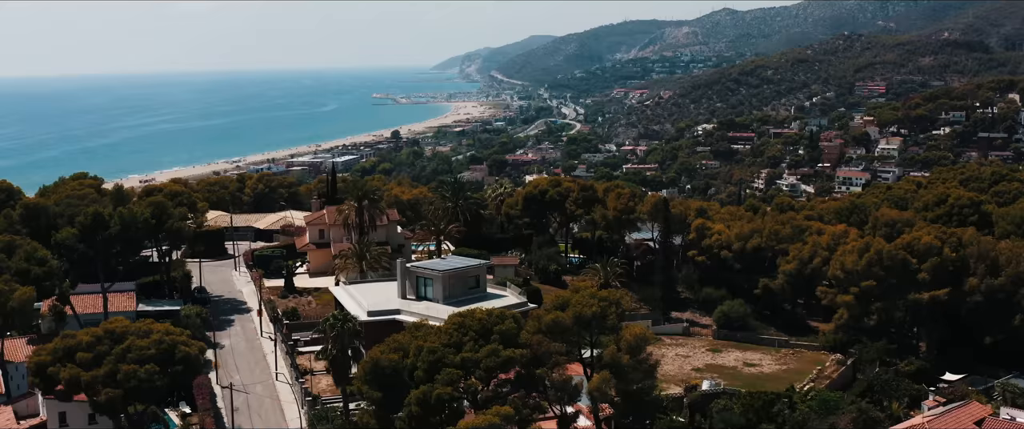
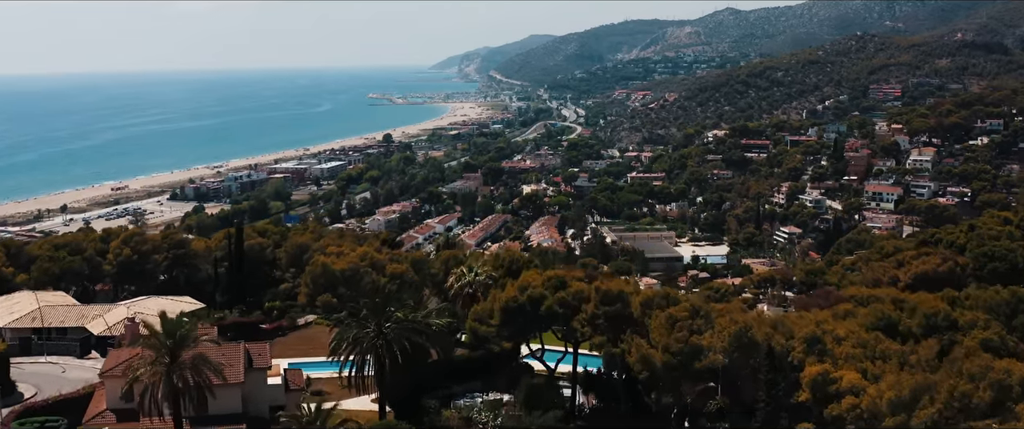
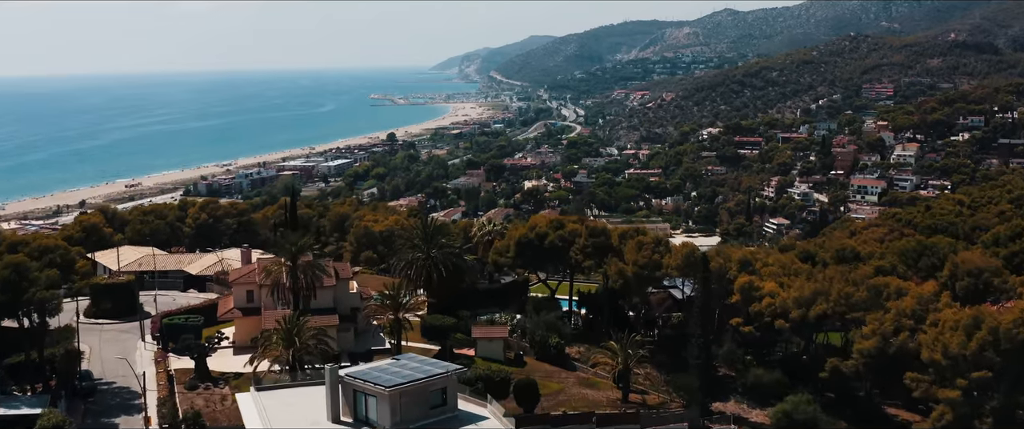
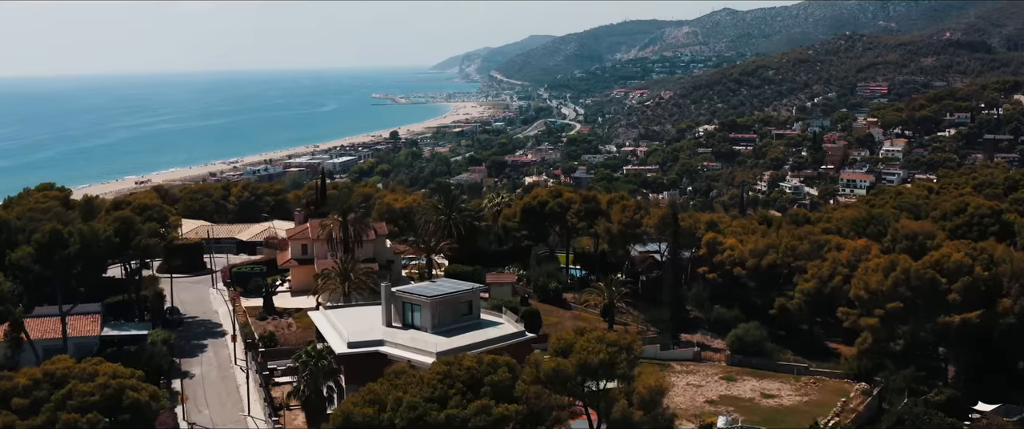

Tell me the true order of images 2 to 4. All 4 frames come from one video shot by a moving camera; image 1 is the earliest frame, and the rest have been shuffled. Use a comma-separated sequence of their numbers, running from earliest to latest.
4, 3, 2
